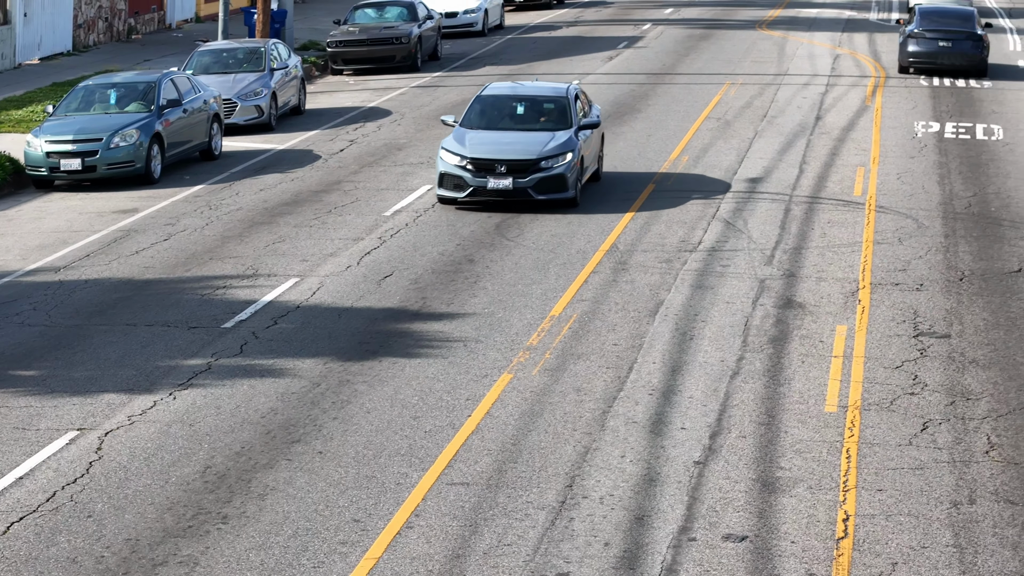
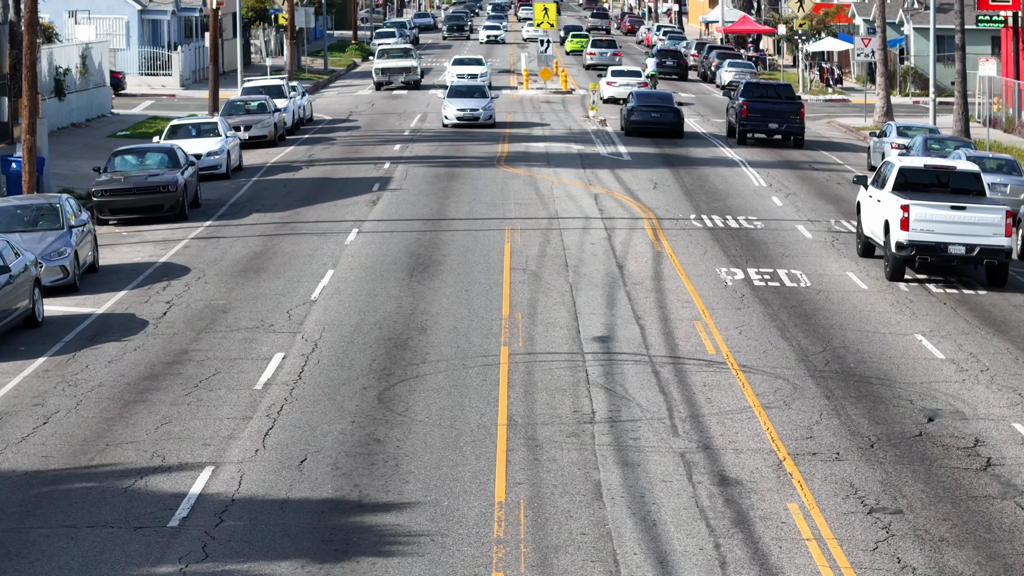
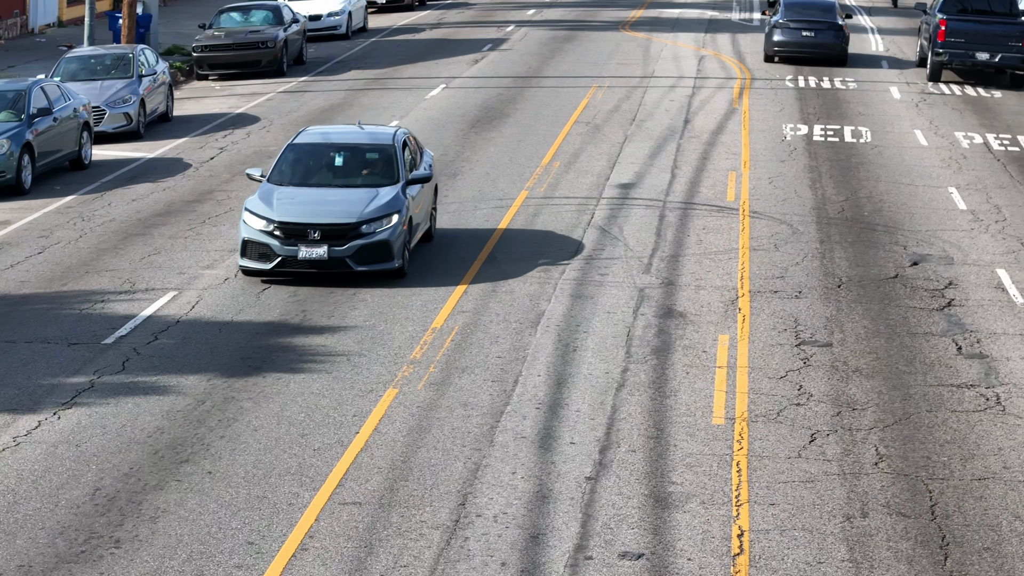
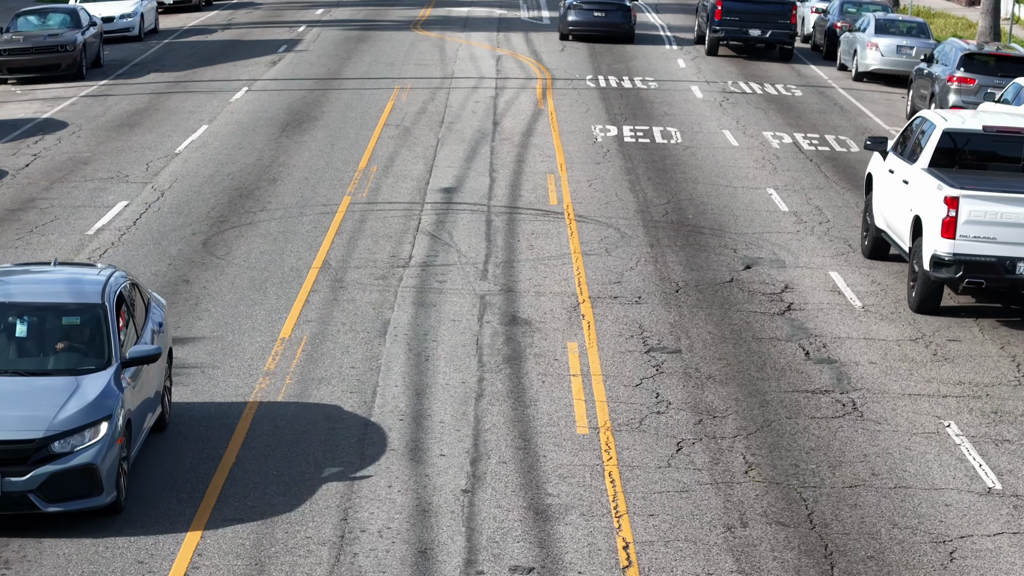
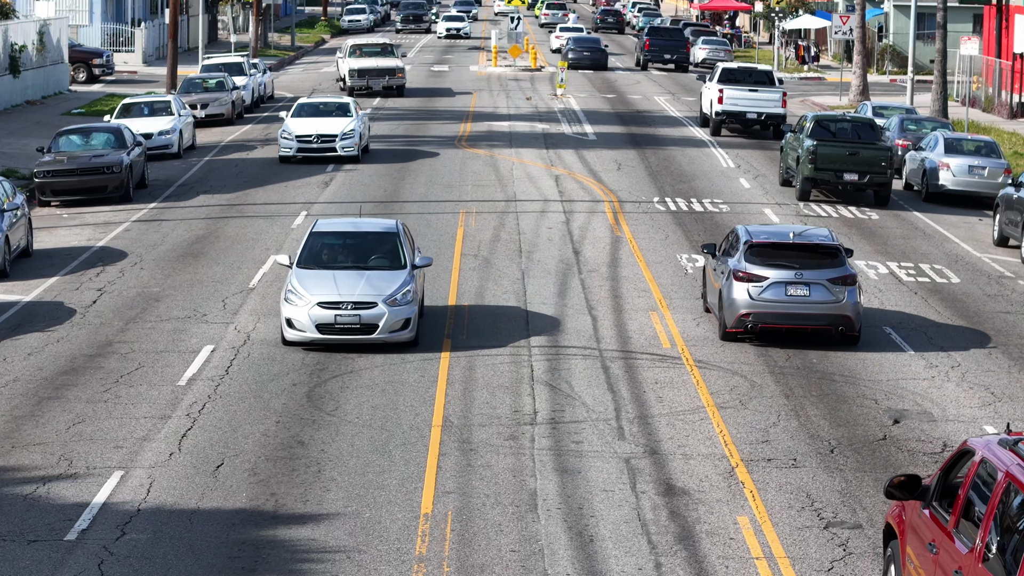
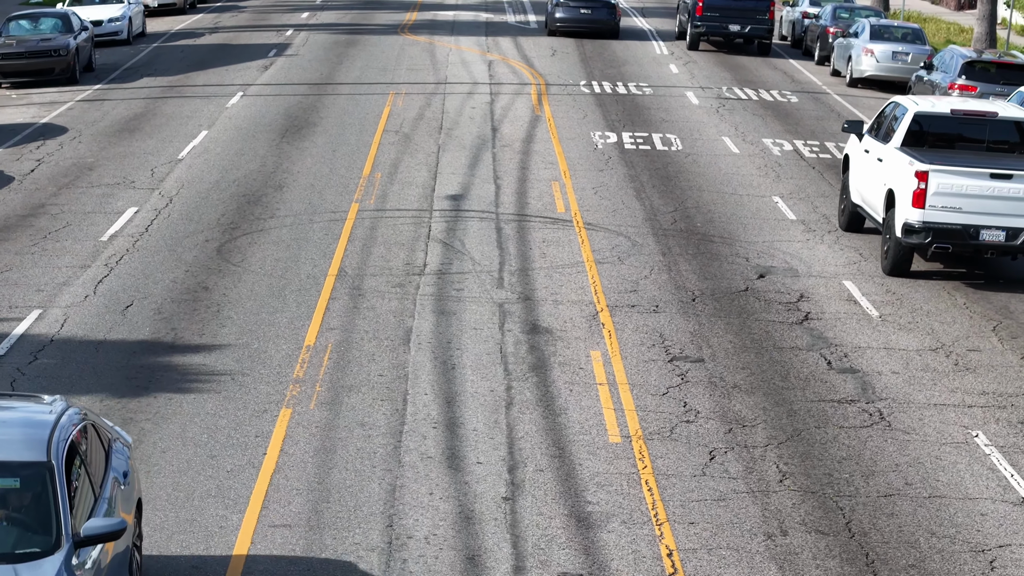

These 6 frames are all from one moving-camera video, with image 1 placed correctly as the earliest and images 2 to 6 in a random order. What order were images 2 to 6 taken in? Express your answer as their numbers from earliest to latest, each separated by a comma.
3, 4, 6, 2, 5
